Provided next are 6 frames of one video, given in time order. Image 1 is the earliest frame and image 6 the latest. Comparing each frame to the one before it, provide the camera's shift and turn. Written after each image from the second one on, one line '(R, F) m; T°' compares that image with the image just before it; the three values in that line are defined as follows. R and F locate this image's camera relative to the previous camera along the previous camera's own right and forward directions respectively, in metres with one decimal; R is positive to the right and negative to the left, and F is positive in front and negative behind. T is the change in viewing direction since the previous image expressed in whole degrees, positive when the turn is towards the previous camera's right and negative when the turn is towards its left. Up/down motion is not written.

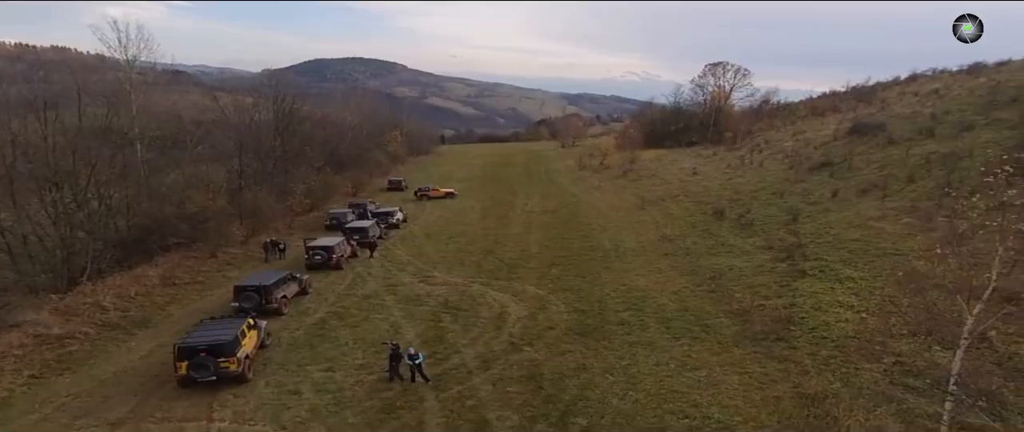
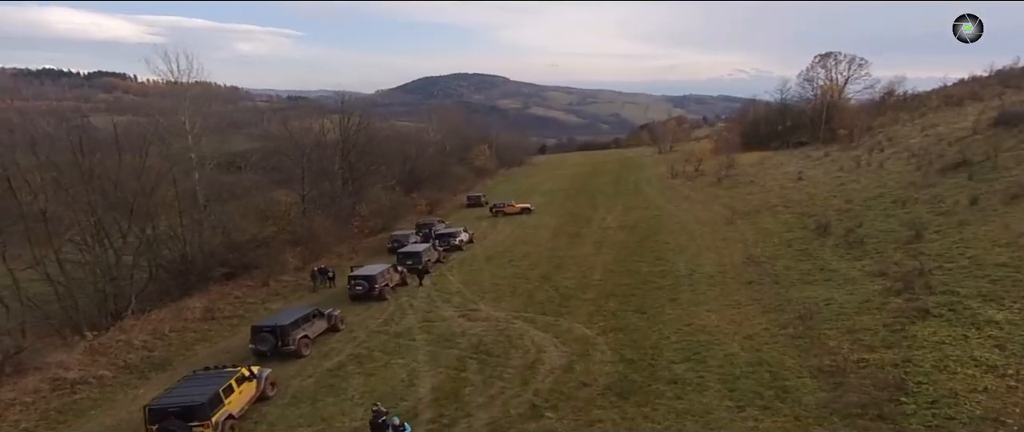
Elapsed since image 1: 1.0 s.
(+2.4, +3.6) m; -10°
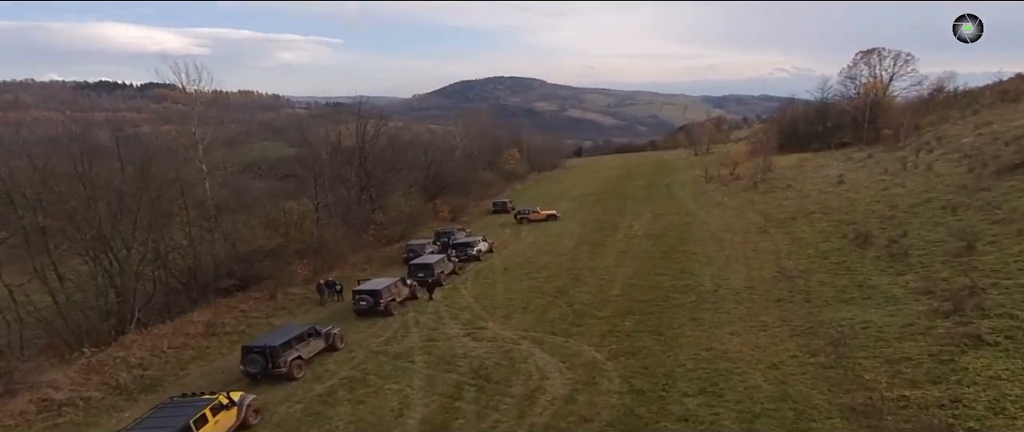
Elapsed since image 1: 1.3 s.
(+1.2, +1.6) m; -3°
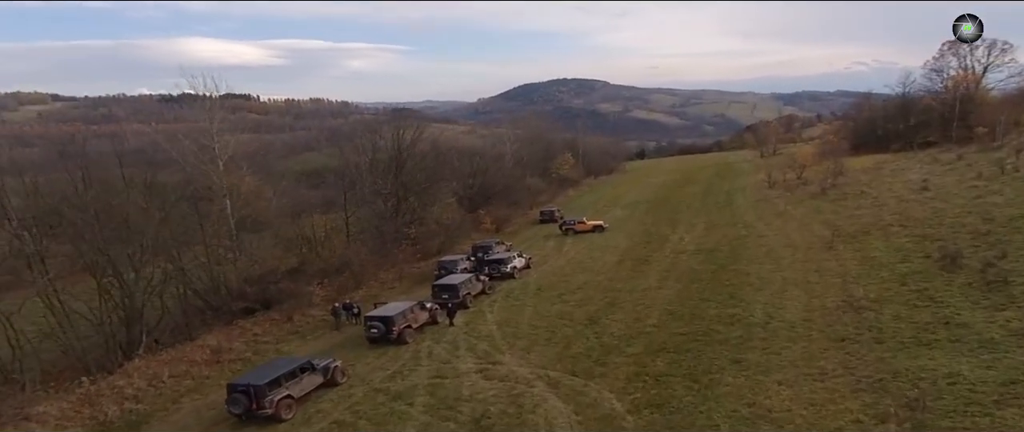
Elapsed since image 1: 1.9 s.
(+1.7, +2.8) m; -6°
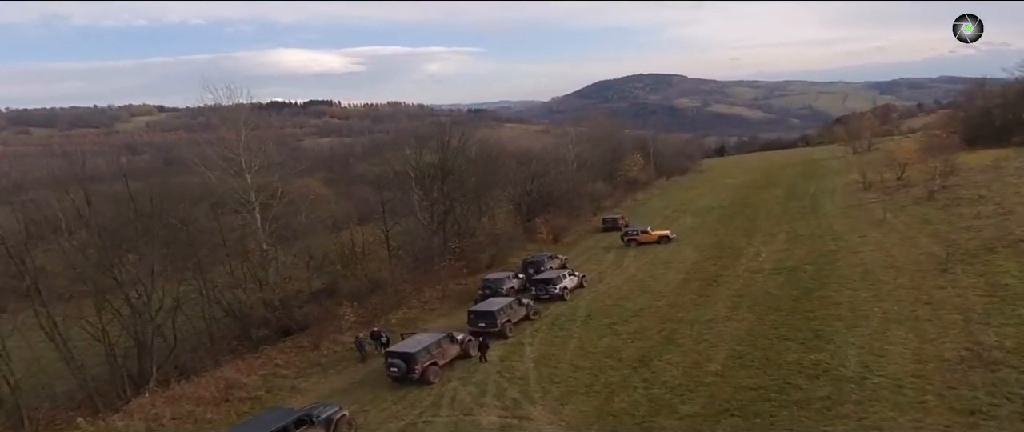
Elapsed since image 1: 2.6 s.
(+1.4, +3.7) m; -7°
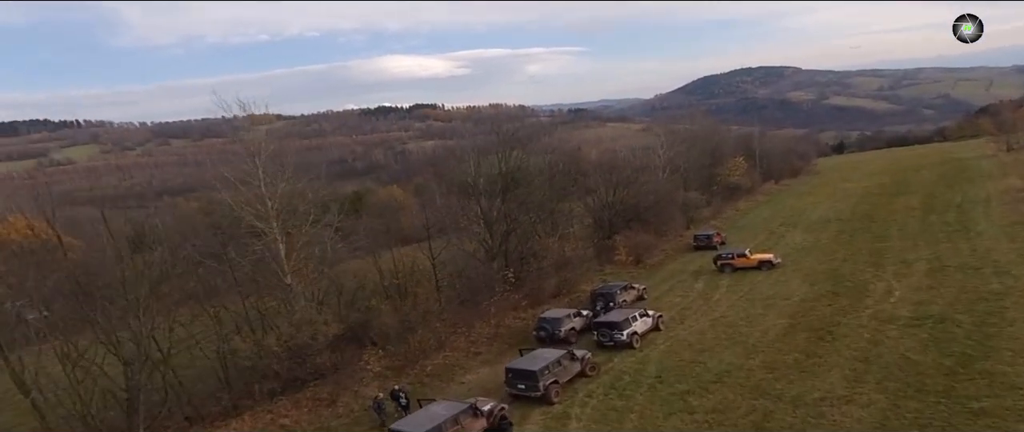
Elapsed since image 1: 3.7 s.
(+2.0, +5.5) m; -9°
